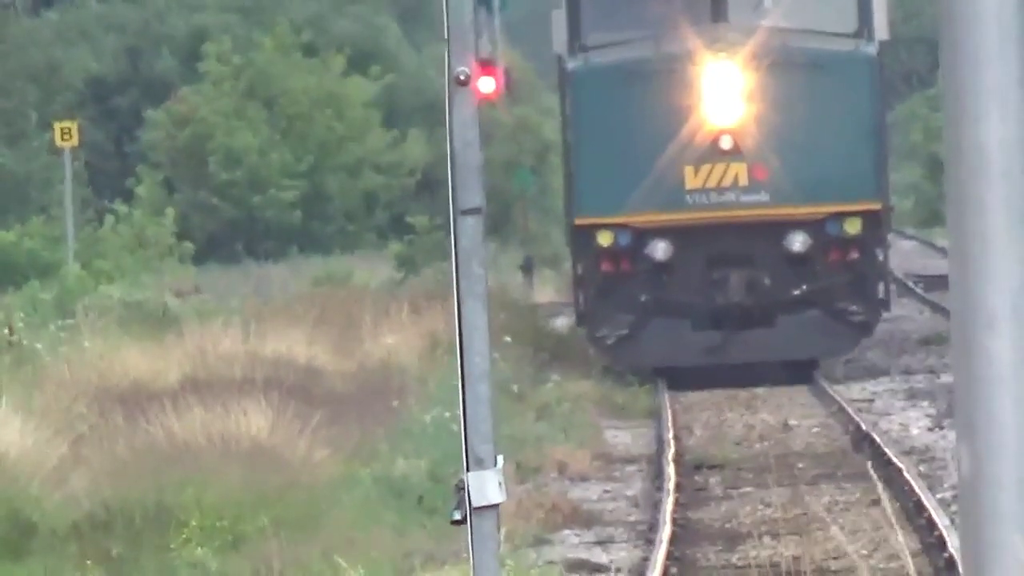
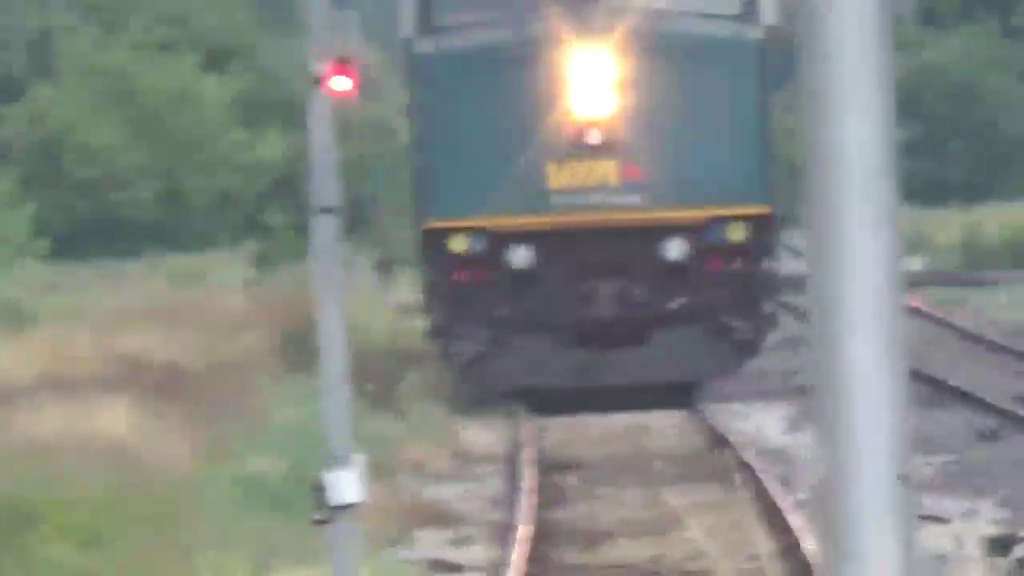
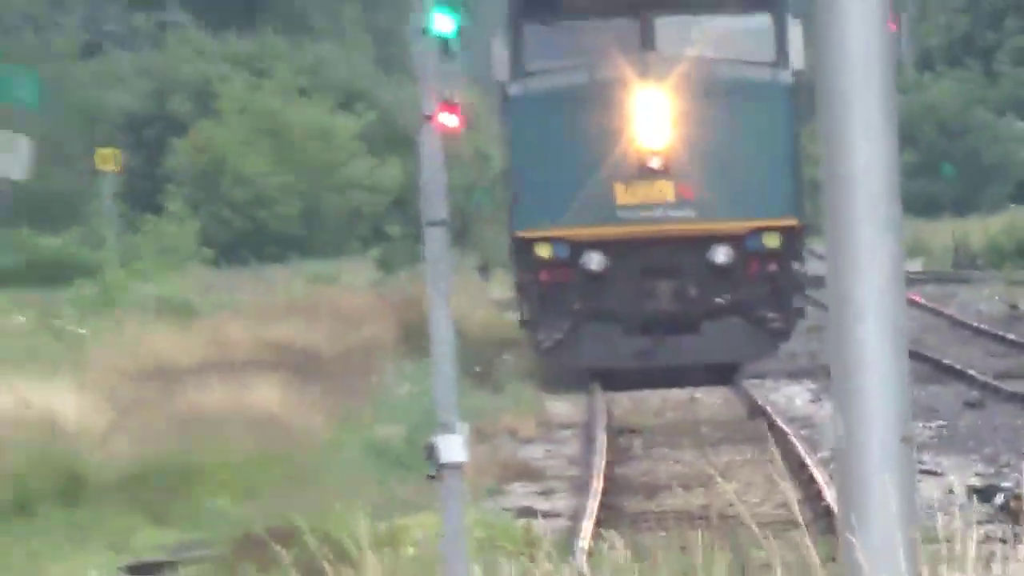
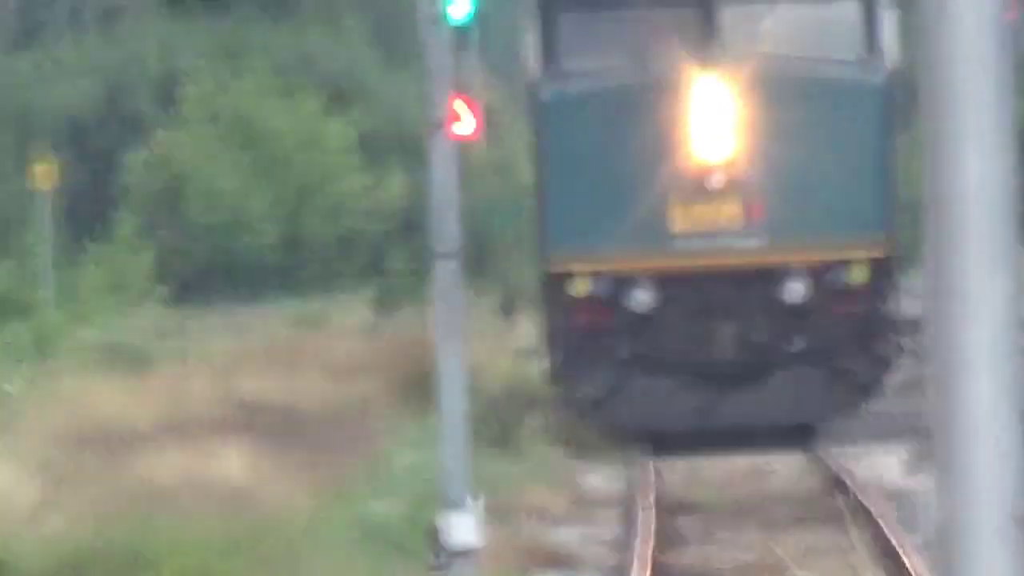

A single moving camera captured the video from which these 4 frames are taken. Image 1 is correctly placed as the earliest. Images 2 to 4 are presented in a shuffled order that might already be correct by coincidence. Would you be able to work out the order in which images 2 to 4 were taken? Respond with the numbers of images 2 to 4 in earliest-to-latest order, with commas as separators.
4, 2, 3
